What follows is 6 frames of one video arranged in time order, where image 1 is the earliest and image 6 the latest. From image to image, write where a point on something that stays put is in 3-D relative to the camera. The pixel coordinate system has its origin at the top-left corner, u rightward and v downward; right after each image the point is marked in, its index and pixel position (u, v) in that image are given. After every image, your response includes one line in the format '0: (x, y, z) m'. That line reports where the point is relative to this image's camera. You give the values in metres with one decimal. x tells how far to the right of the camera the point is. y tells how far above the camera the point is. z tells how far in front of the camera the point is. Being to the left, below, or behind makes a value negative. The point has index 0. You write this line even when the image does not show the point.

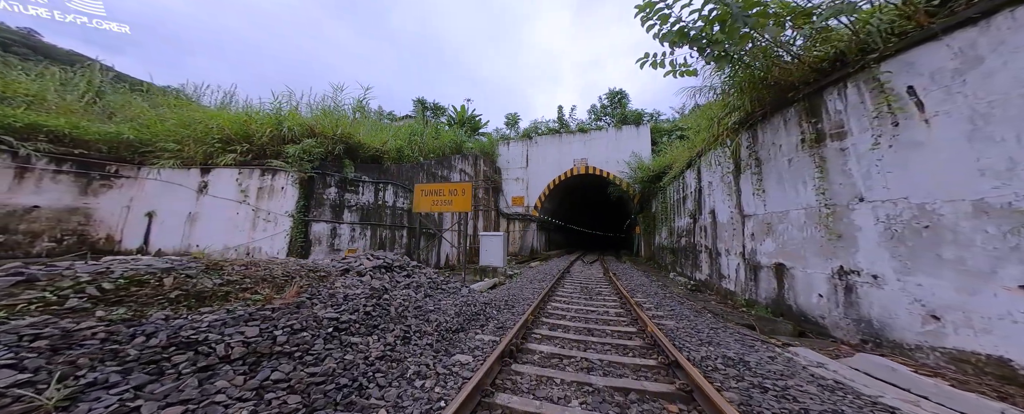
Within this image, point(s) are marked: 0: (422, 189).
0: (-2.1, +0.4, +6.4) m
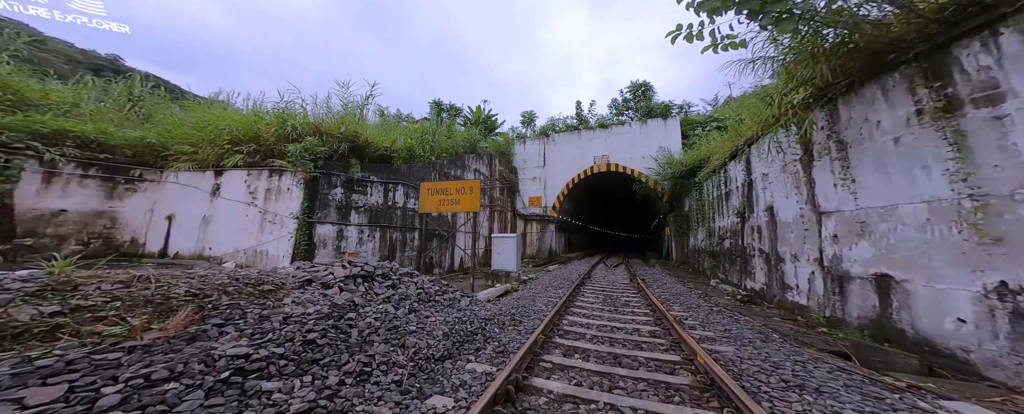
0: (-1.8, +0.4, +6.0) m
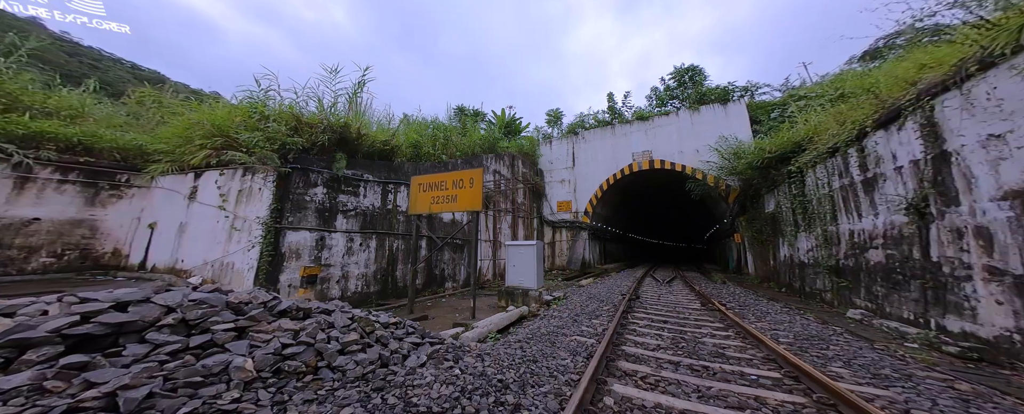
0: (-1.5, +0.4, +4.7) m
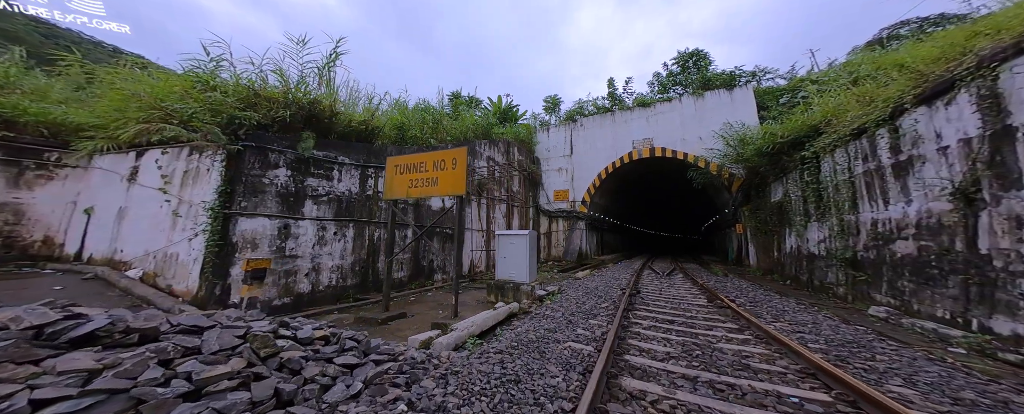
0: (-1.7, +0.6, +4.1) m
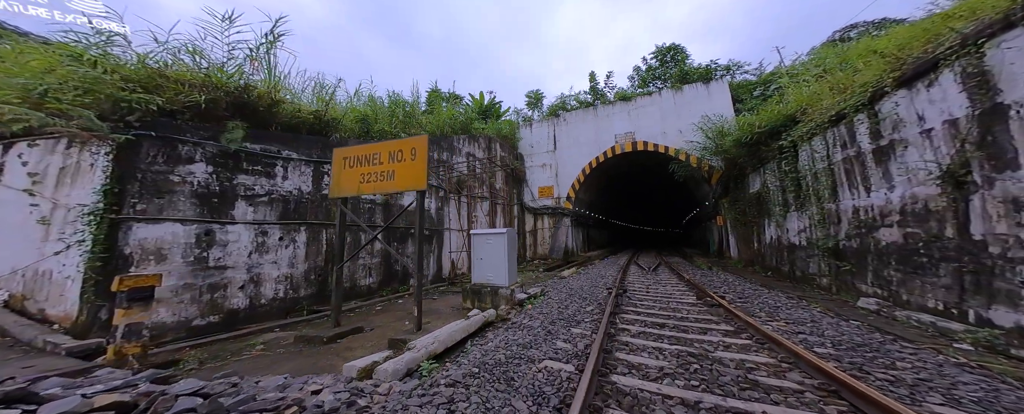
0: (-2.1, +0.6, +3.6) m
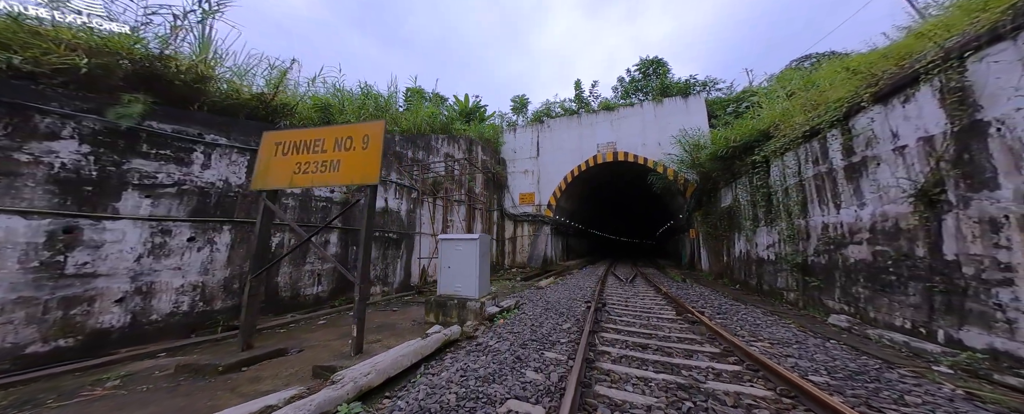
0: (-2.4, +0.7, +3.0) m
